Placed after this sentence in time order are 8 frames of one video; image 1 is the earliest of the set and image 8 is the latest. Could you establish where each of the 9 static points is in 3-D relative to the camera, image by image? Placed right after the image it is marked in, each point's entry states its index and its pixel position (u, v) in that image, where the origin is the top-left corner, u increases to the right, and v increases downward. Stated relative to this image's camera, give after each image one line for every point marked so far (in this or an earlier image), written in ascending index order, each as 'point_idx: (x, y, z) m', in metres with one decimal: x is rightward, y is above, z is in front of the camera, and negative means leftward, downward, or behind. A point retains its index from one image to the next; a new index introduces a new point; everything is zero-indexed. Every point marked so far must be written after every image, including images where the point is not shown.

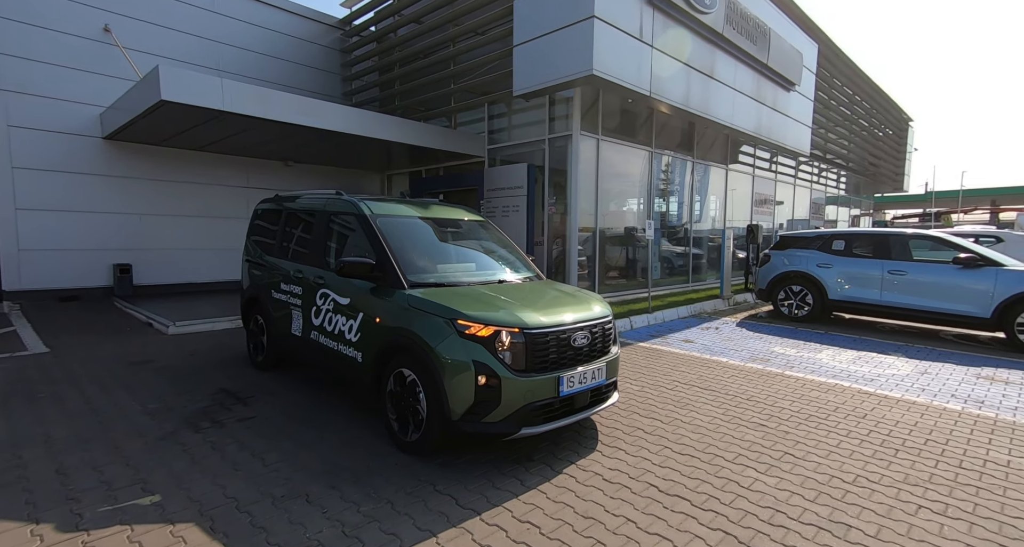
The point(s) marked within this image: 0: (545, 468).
0: (+0.2, -1.3, +3.4) m
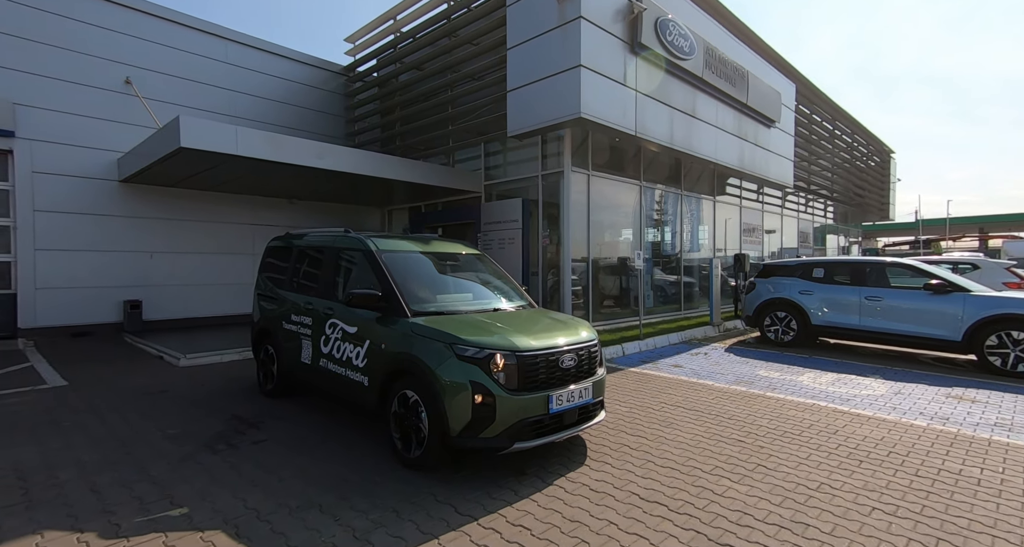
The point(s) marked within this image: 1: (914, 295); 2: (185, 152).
0: (+0.2, -1.5, +3.7) m
1: (+6.3, -0.3, +8.0) m
2: (-5.4, +2.0, +8.4) m
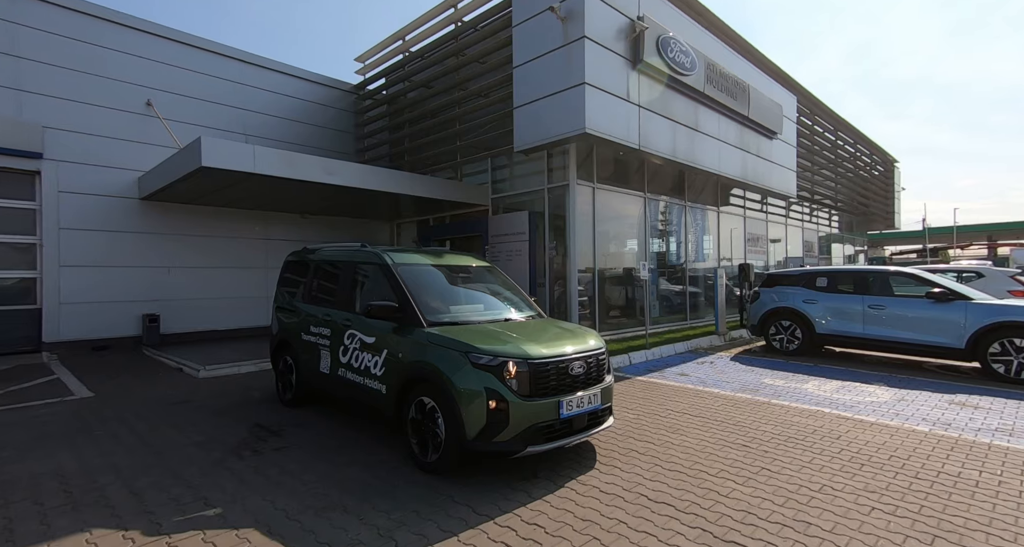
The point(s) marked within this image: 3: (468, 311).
0: (+0.3, -1.6, +3.9) m
1: (+6.5, -0.5, +8.1) m
2: (-5.3, +1.8, +8.7) m
3: (-0.4, -0.4, +4.9) m
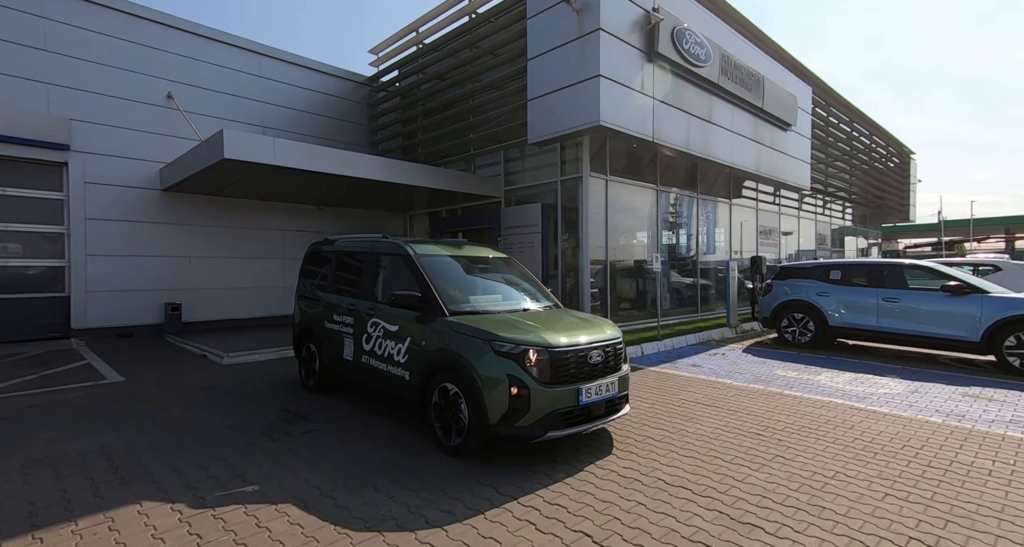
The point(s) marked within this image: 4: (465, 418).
0: (+0.4, -1.5, +4.0) m
1: (+6.7, -0.4, +8.1) m
2: (-5.0, +1.9, +8.9) m
3: (-0.2, -0.3, +5.0) m
4: (-0.4, -1.2, +4.2) m
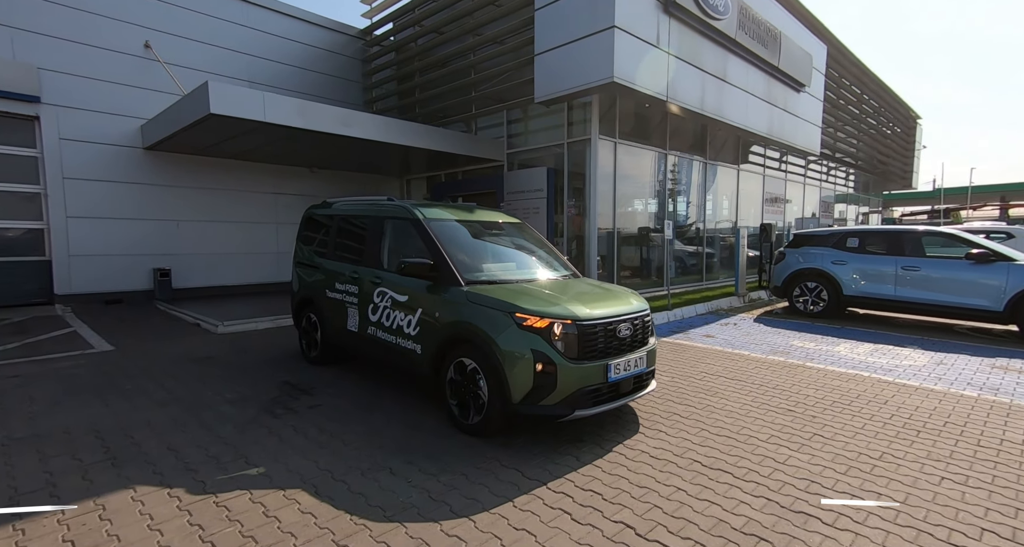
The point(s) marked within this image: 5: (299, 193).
0: (+0.6, -1.3, +3.8) m
1: (+6.8, +0.1, +7.9) m
2: (-4.9, +2.5, +8.3) m
3: (-0.1, 0.0, +4.7) m
4: (-0.2, -0.9, +3.9) m
5: (-5.3, +2.0, +12.6) m
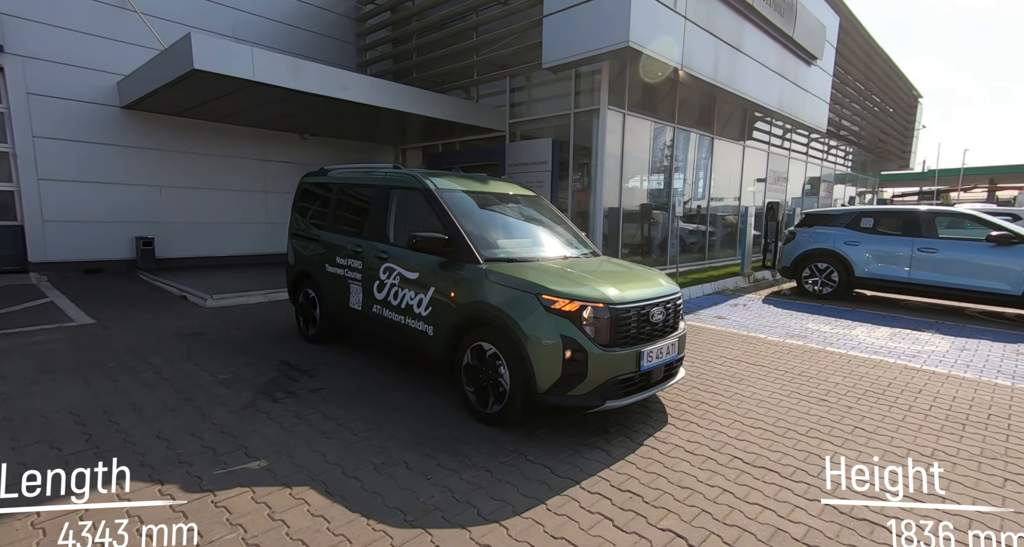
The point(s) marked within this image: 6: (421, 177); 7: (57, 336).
0: (+0.8, -1.1, +3.5) m
1: (+6.9, +0.4, +7.7) m
2: (-4.7, +3.0, +7.7) m
3: (+0.1, +0.2, +4.3) m
4: (0.0, -0.8, +3.6) m
5: (-5.3, +2.7, +12.0) m
6: (-0.8, +0.9, +4.6) m
7: (-5.0, -0.7, +5.6) m
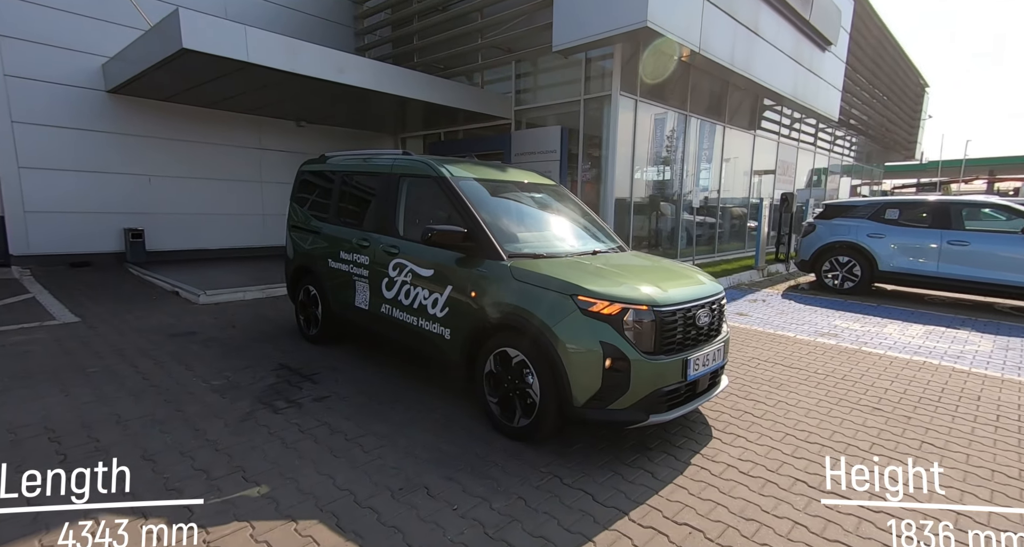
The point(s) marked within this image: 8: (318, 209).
0: (+1.0, -1.1, +3.1) m
1: (+7.1, +0.5, +7.3) m
2: (-4.6, +3.1, +7.2) m
3: (+0.3, +0.3, +3.9) m
4: (+0.1, -0.8, +3.2) m
5: (-5.1, +2.8, +11.5) m
6: (-0.6, +0.9, +4.2) m
7: (-4.8, -0.7, +5.1) m
8: (-2.0, +0.7, +5.2) m
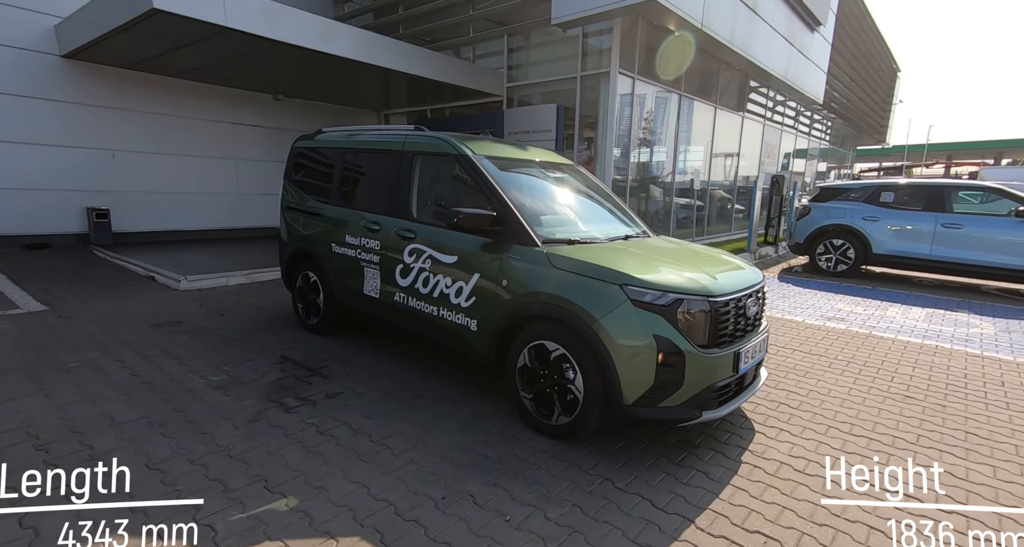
0: (+1.2, -1.1, +3.0) m
1: (+7.1, +0.7, +7.4) m
2: (-4.6, +3.3, +6.6) m
3: (+0.5, +0.4, +3.7) m
4: (+0.4, -0.7, +3.0) m
5: (-5.4, +3.2, +10.9) m
6: (-0.5, +1.0, +3.9) m
7: (-4.7, -0.5, +4.6) m
8: (-1.9, +0.8, +4.8) m
